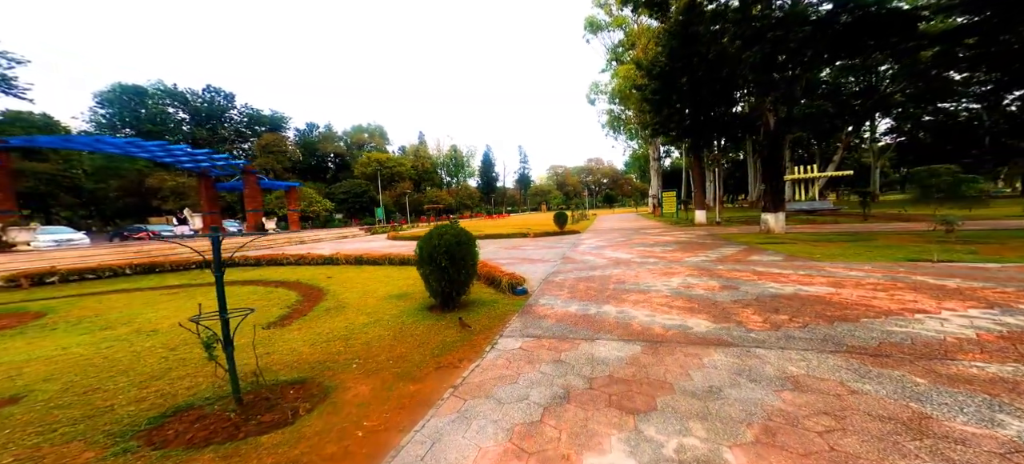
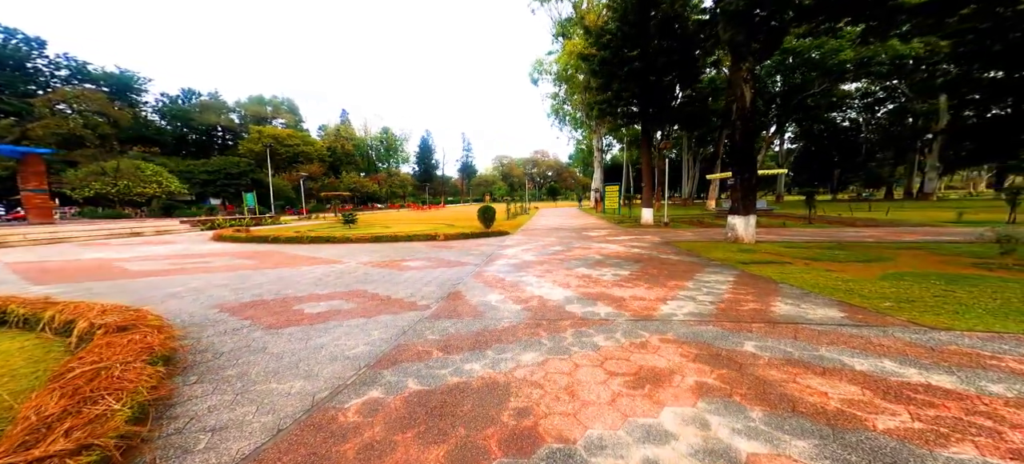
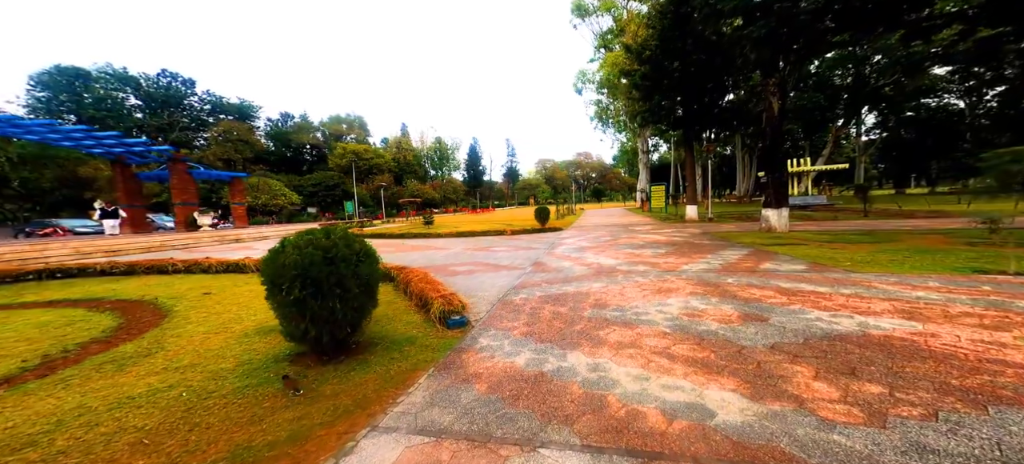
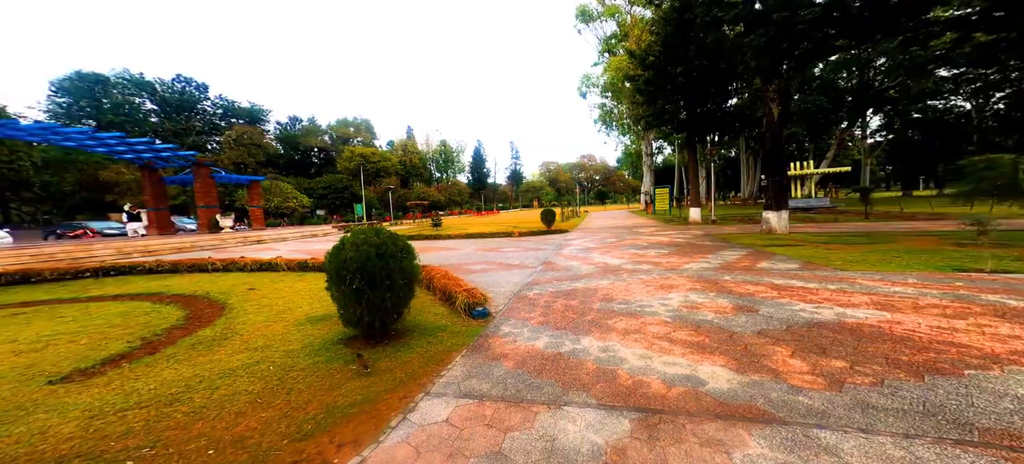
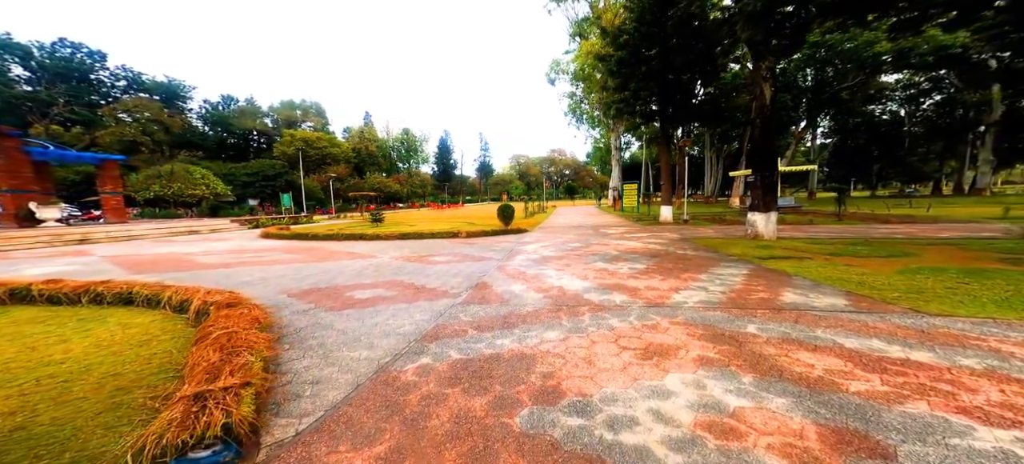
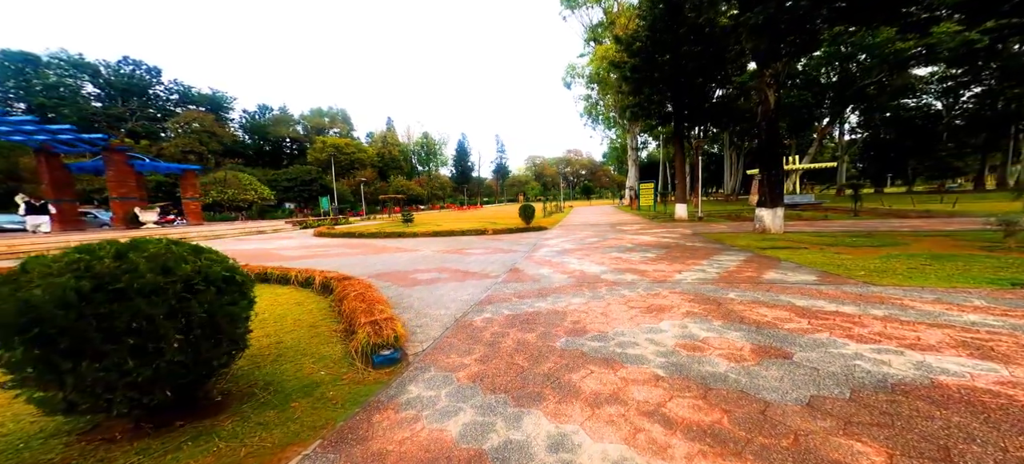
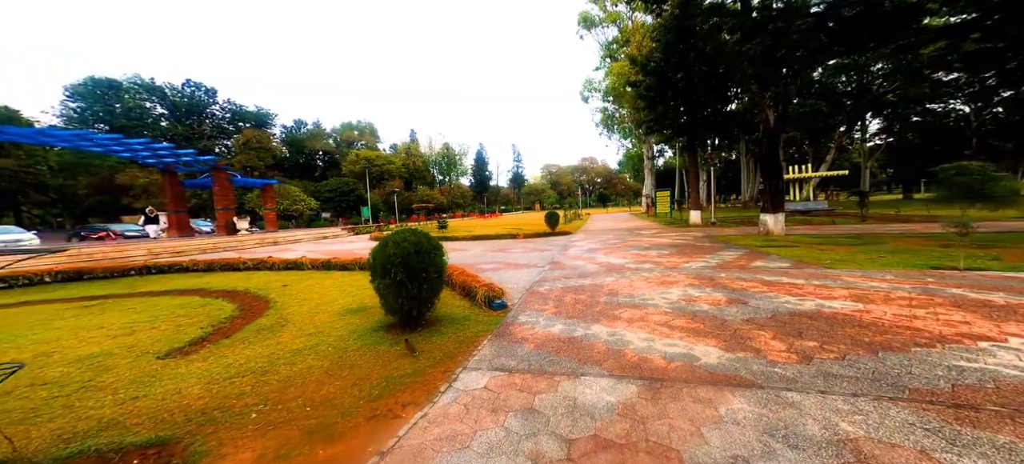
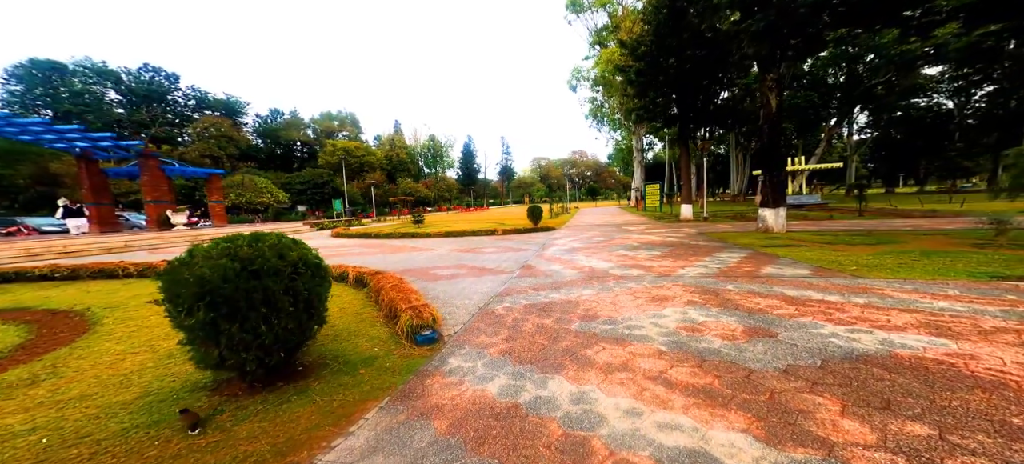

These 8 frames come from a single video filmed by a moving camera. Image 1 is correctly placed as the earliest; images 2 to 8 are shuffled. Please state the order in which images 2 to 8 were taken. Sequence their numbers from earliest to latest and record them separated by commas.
7, 4, 3, 8, 6, 5, 2
